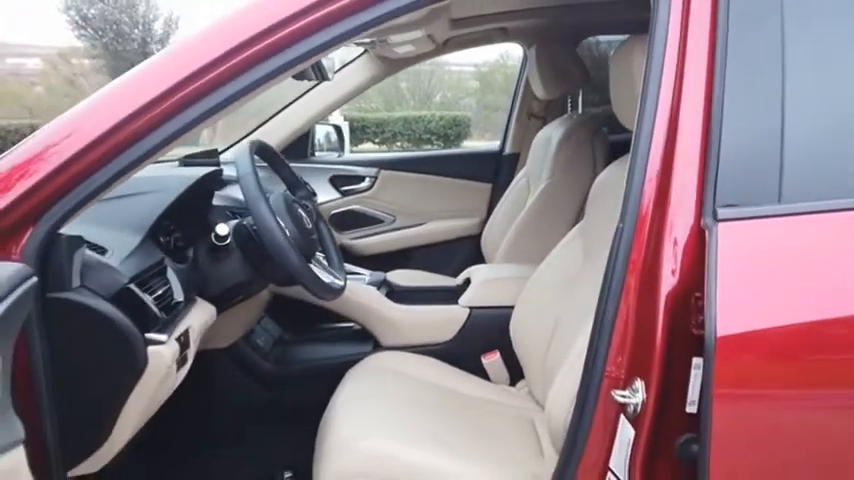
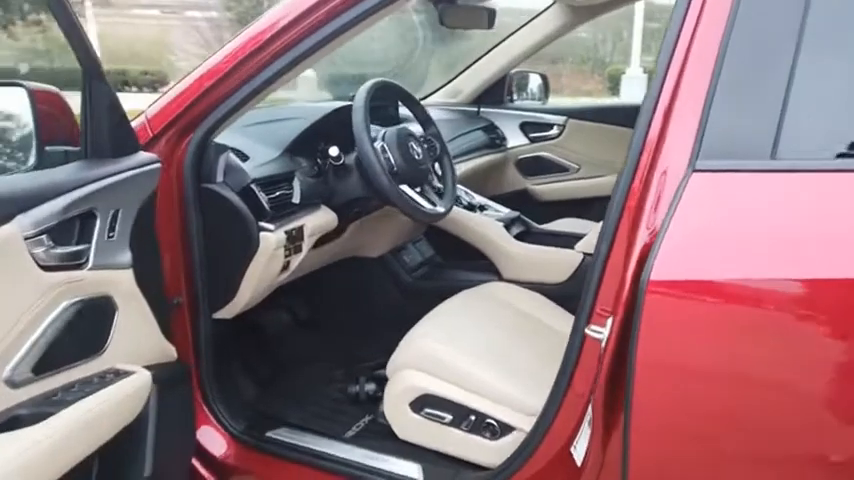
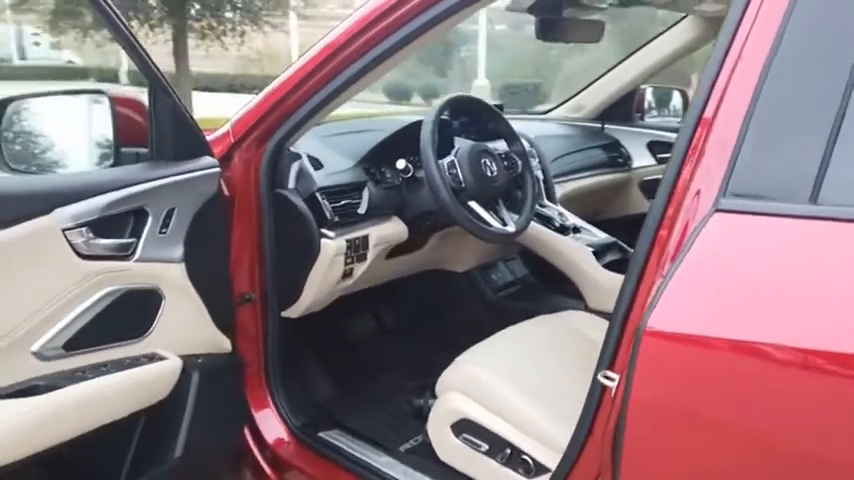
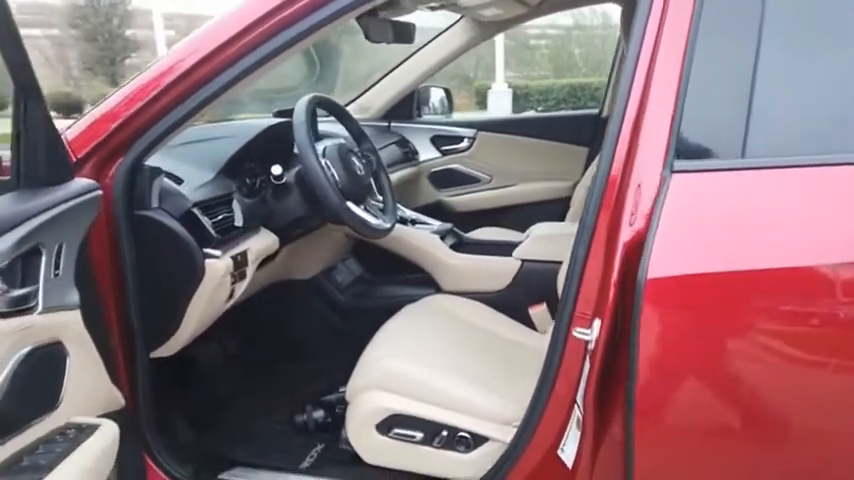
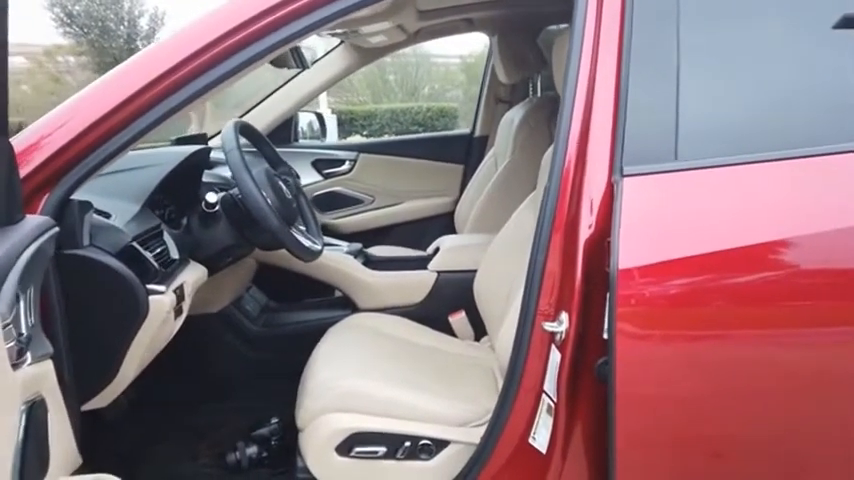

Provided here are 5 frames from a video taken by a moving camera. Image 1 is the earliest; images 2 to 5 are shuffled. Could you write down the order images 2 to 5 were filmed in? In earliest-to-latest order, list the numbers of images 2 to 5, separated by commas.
5, 4, 2, 3
